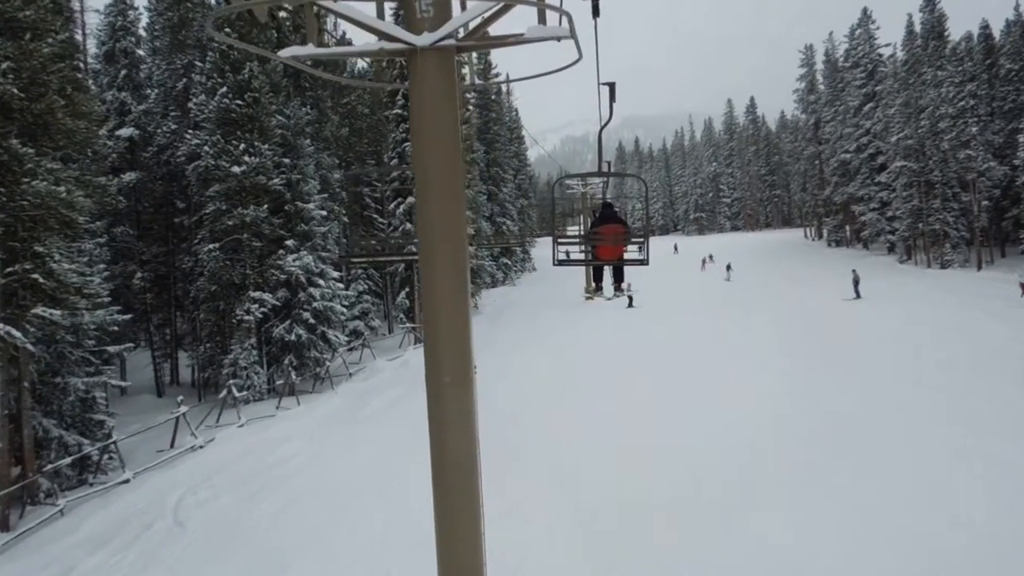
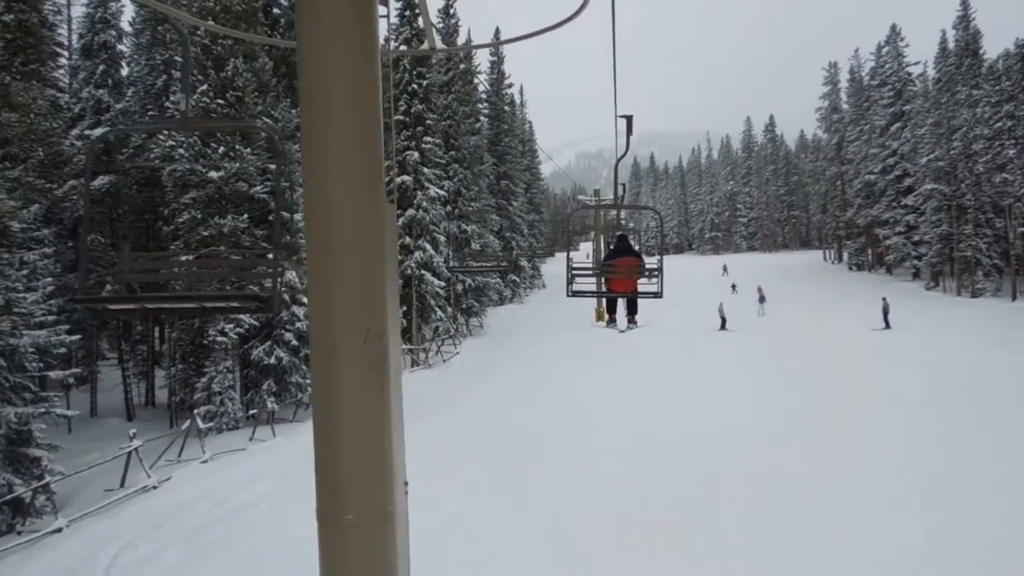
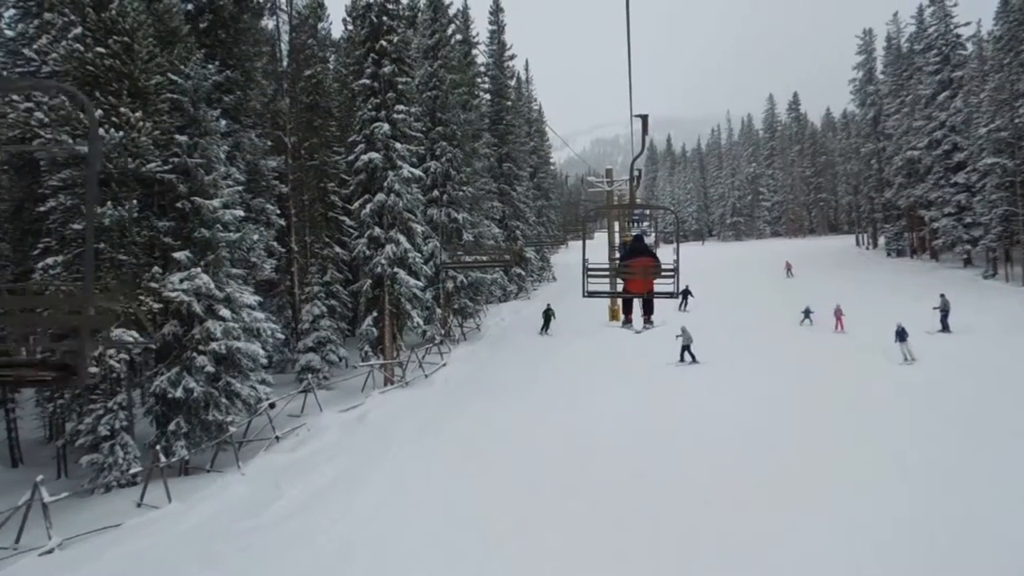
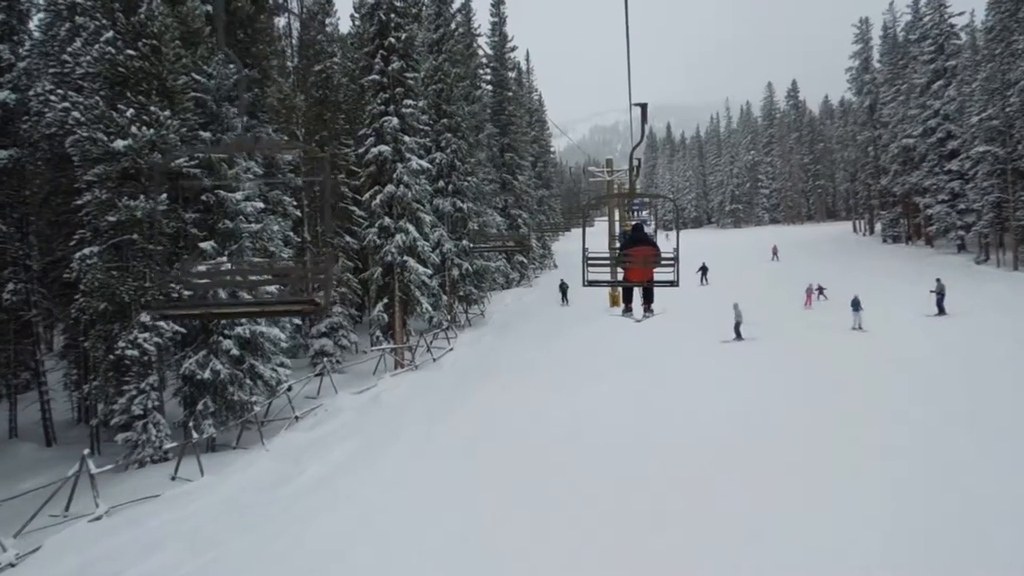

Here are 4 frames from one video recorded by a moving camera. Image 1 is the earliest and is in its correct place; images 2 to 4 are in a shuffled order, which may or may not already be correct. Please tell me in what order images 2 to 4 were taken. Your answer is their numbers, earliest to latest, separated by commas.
2, 4, 3
